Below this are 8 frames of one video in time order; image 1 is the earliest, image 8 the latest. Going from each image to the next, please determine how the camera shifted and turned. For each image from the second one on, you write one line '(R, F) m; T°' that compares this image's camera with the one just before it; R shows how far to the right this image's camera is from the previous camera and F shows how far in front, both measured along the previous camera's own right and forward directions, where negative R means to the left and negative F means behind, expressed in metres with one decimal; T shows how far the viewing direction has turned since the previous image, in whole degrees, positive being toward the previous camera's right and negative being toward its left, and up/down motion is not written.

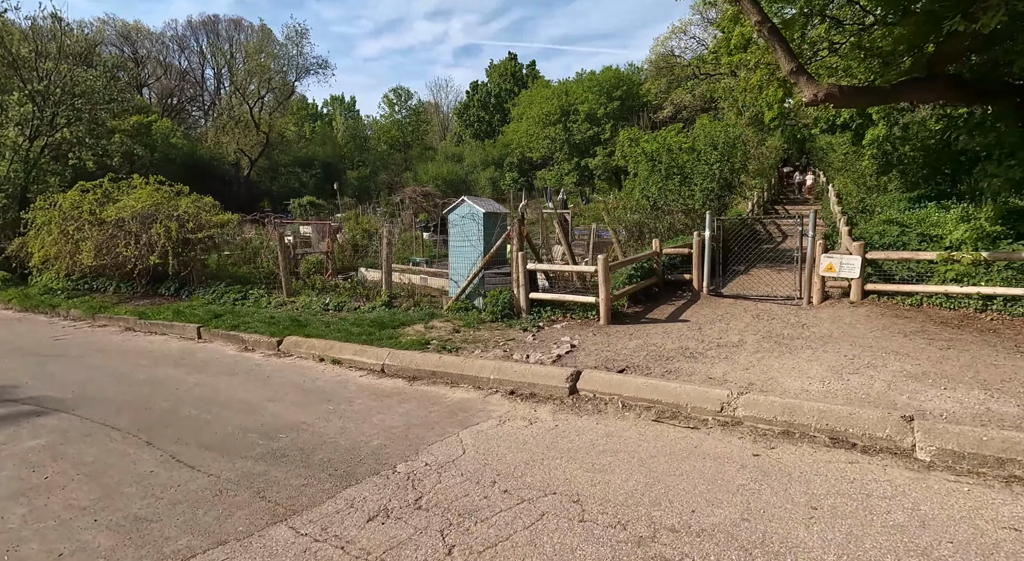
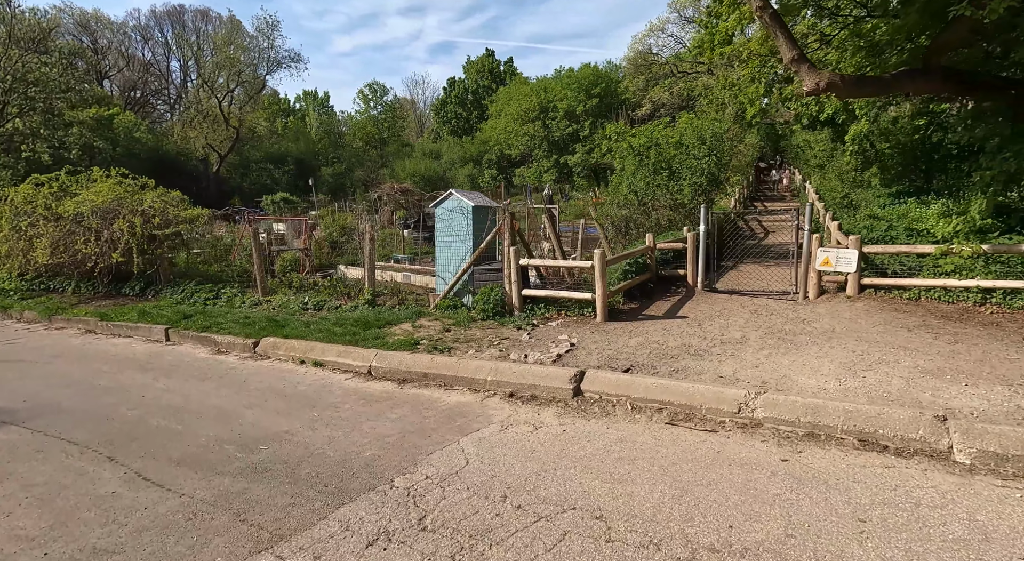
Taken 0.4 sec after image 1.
(-0.2, +0.4) m; +2°
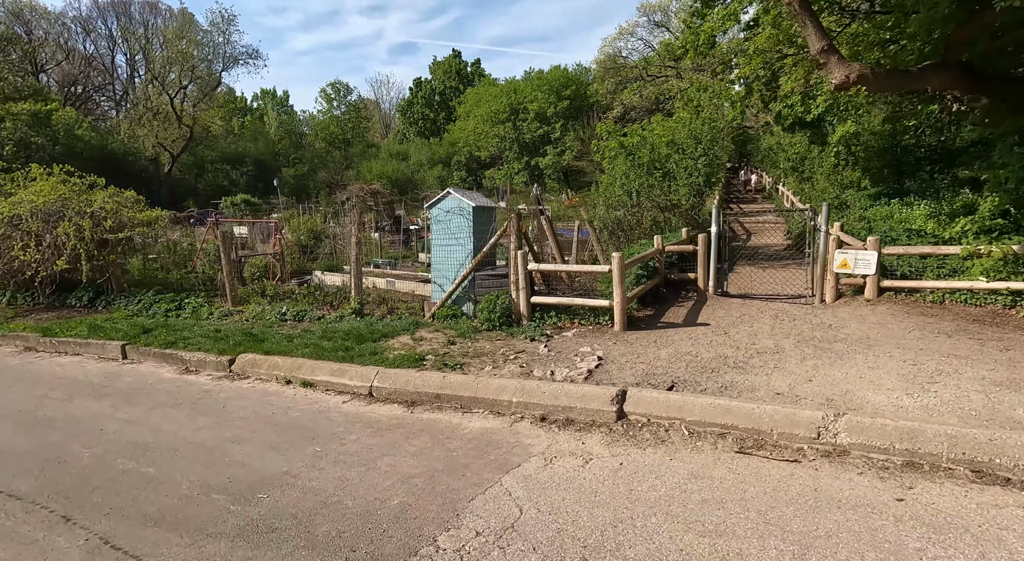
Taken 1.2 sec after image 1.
(-0.6, +0.9) m; +4°
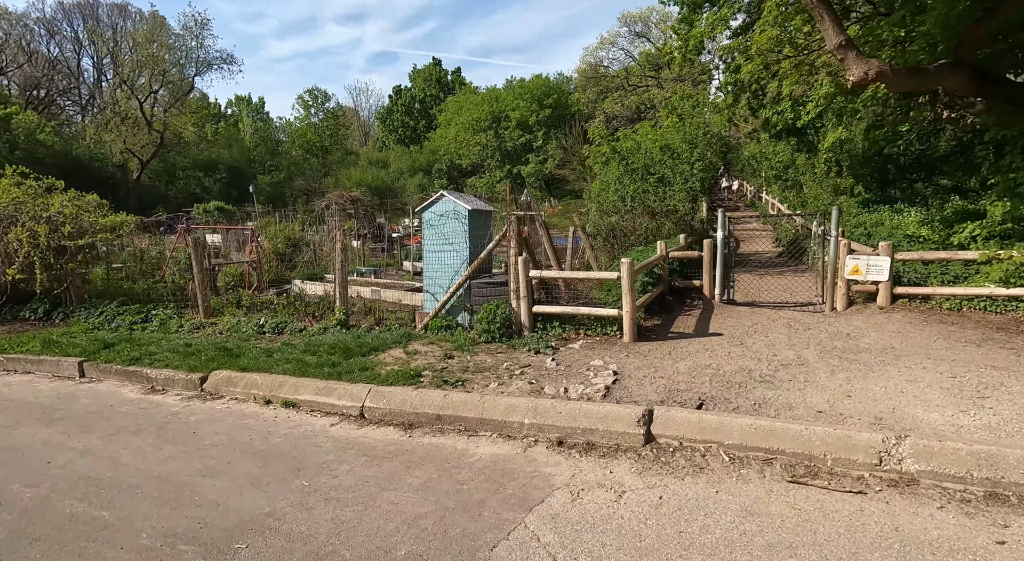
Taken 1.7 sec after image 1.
(-0.3, +0.6) m; +2°
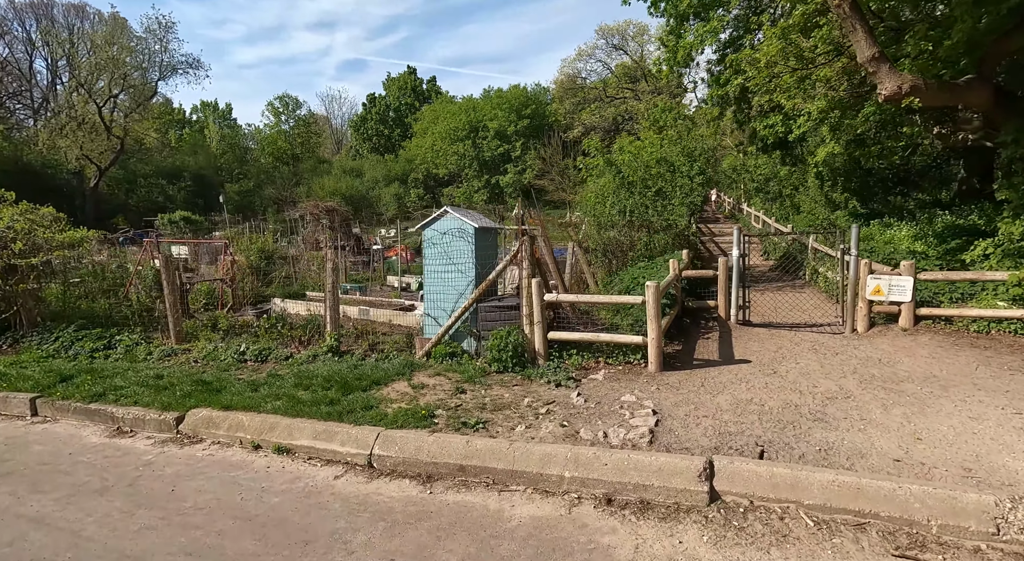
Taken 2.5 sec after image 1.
(-0.5, +0.7) m; +3°
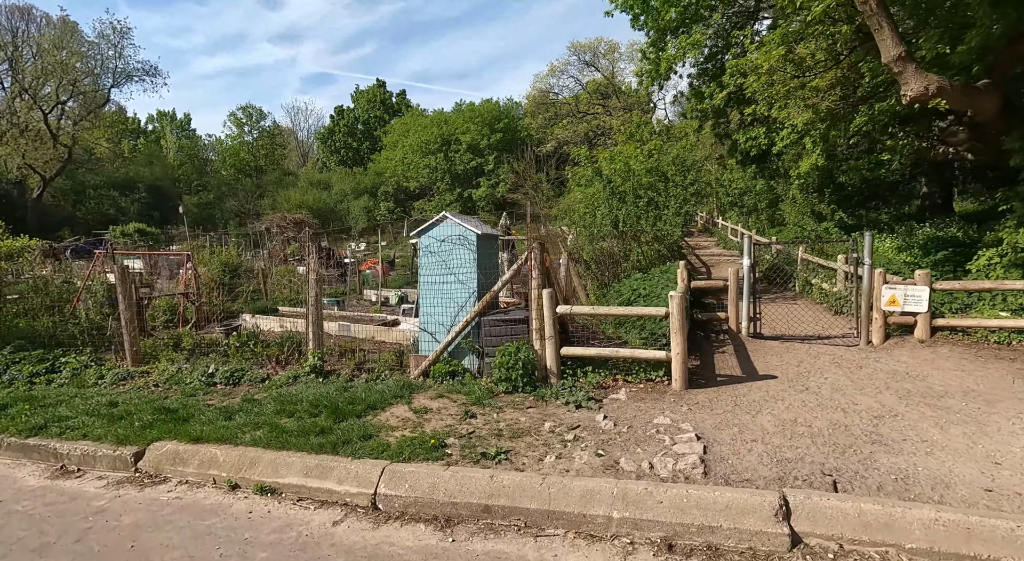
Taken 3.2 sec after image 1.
(-0.4, +0.7) m; +3°
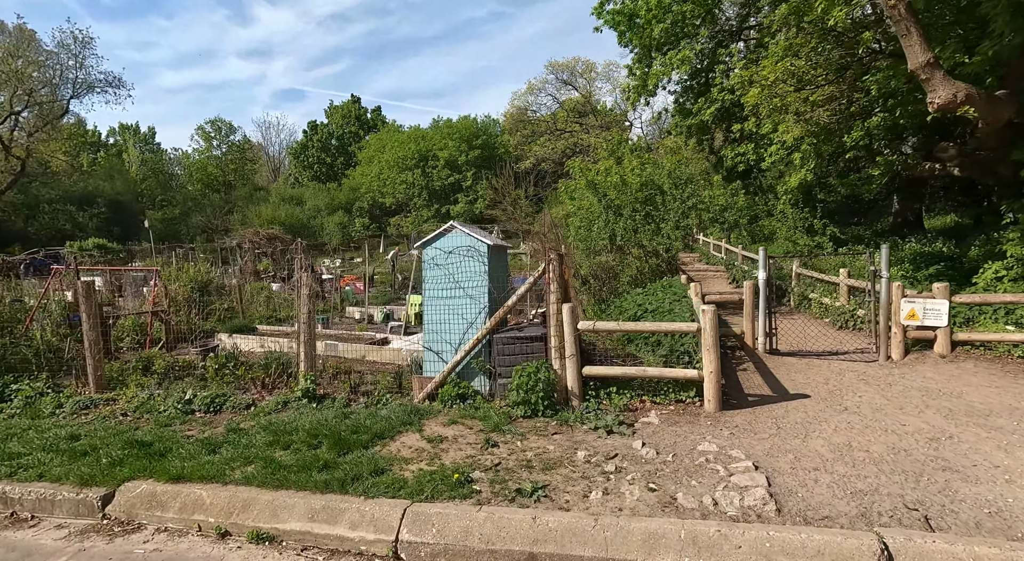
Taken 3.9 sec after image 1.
(-0.4, +0.6) m; +3°
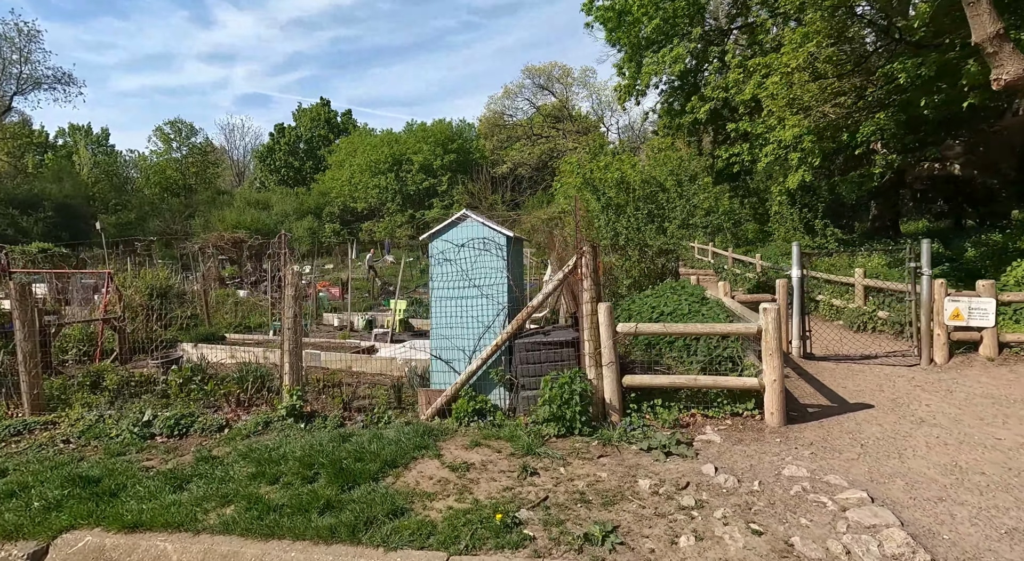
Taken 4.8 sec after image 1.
(-0.5, +0.9) m; +3°
